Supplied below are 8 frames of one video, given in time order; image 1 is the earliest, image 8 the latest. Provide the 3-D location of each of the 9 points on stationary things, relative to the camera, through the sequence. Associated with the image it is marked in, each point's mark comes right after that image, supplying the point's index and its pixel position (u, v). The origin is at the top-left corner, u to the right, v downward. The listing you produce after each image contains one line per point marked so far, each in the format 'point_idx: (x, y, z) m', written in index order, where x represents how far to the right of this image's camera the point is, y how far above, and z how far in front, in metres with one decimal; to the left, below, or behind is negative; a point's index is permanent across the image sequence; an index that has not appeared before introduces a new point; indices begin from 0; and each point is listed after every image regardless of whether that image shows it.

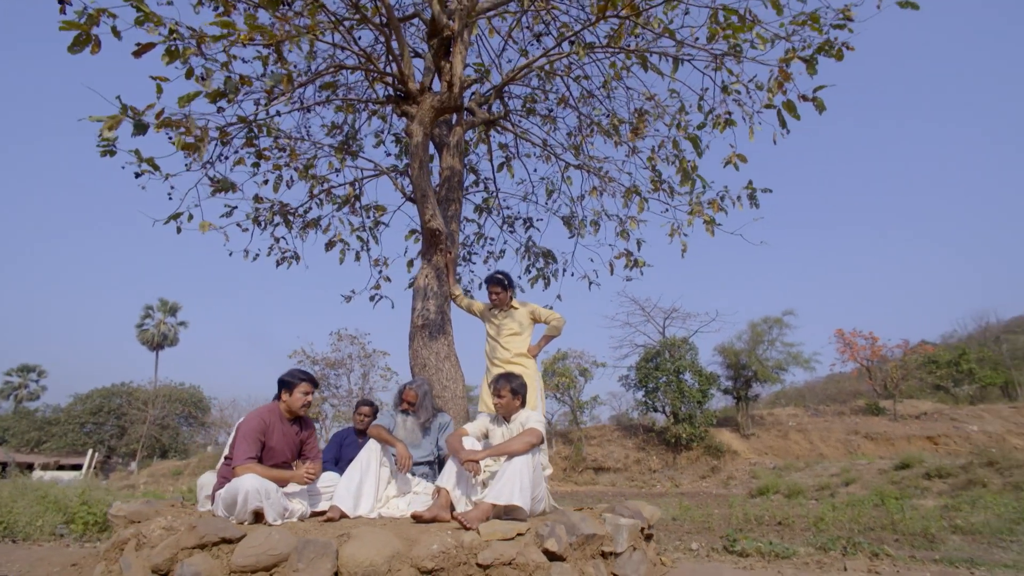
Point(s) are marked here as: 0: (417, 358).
0: (-0.8, -0.6, +5.4) m
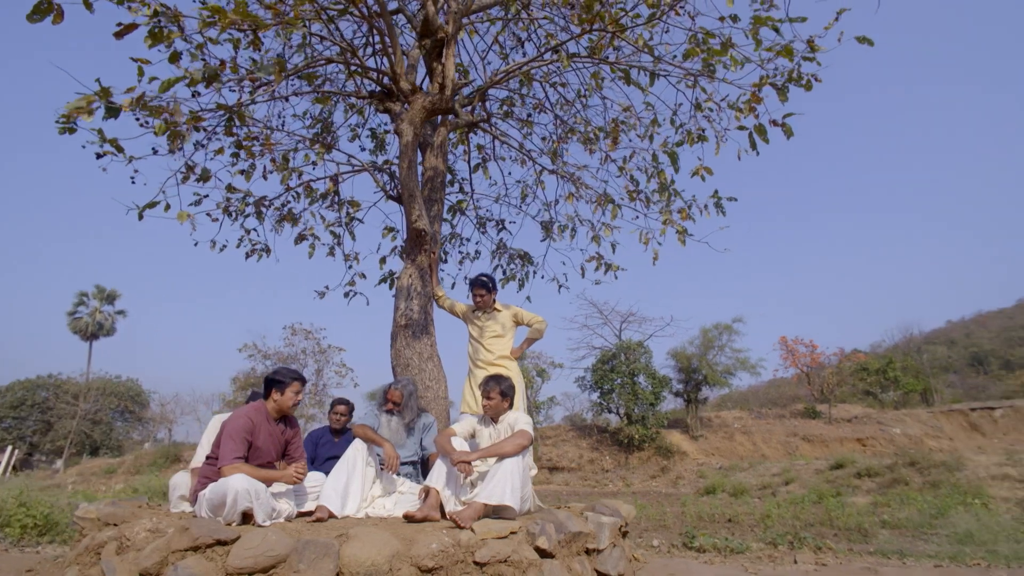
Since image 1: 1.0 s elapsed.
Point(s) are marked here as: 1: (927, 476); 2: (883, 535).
0: (-0.9, -0.6, +5.5) m
1: (+4.8, -2.1, +7.6) m
2: (+3.5, -2.3, +6.4) m
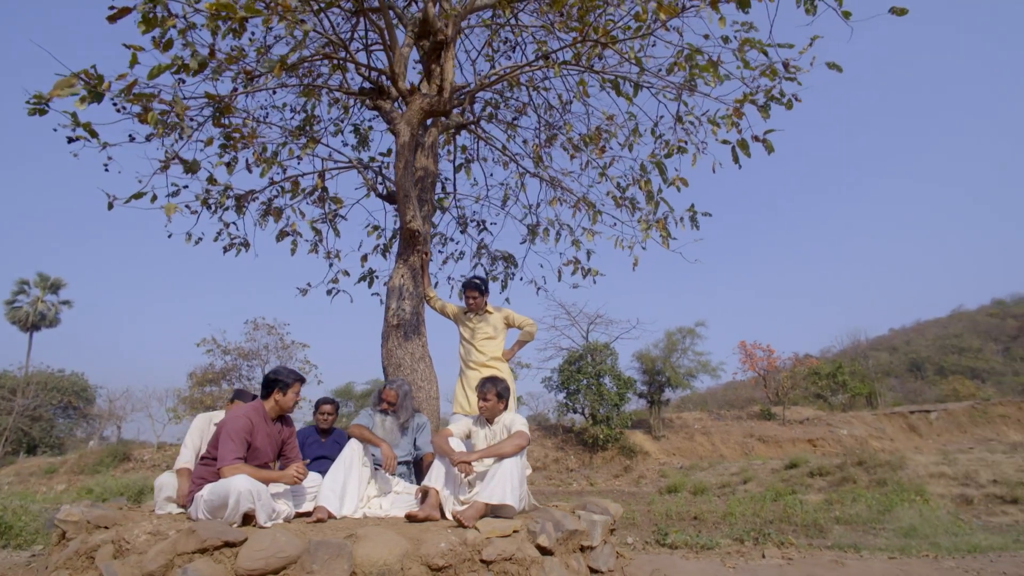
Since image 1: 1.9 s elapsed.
0: (-1.0, -0.6, +5.5) m
1: (+4.4, -2.2, +8.2) m
2: (+3.3, -2.5, +6.8) m
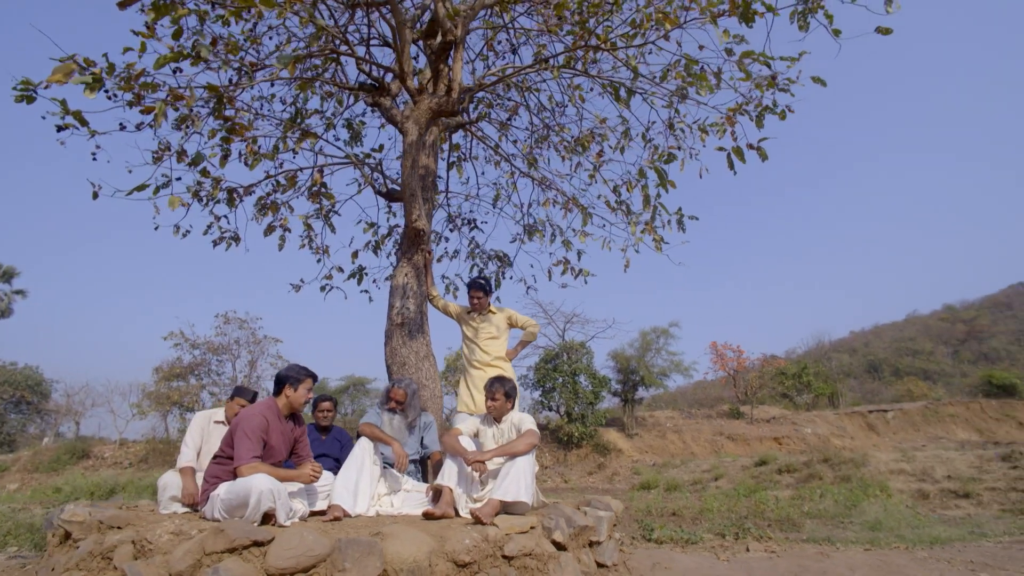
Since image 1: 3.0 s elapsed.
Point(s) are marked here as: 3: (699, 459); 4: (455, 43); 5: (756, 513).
0: (-1.0, -0.6, +5.5) m
1: (+4.2, -2.3, +8.6) m
2: (+3.1, -2.5, +7.2) m
3: (+3.1, -2.7, +10.7) m
4: (-0.5, +2.0, +5.5) m
5: (+2.7, -2.5, +7.6) m
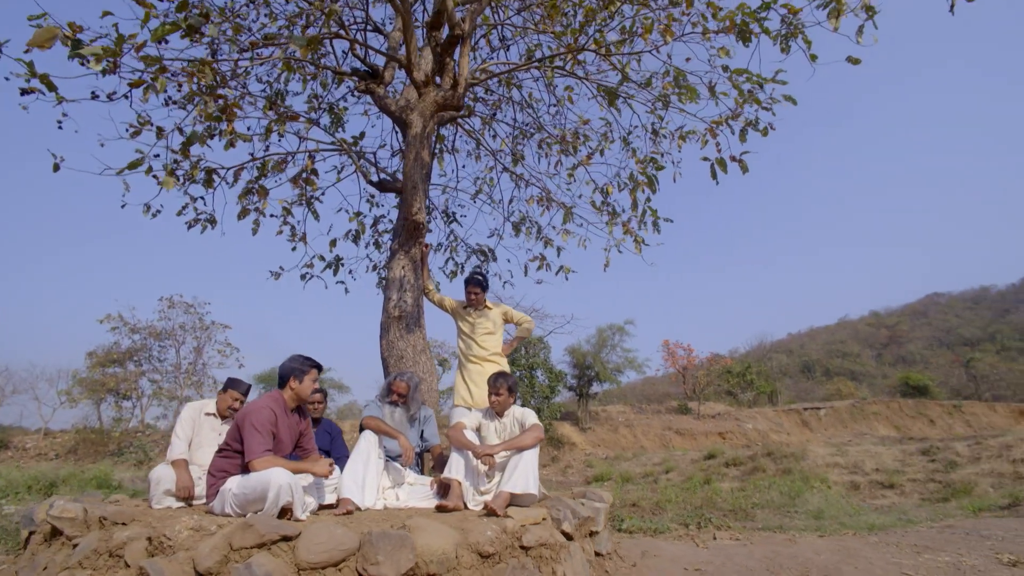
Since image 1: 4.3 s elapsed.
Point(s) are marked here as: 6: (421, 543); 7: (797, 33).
0: (-1.0, -0.5, +5.5) m
1: (+3.7, -2.4, +9.2) m
2: (+2.8, -2.6, +7.7) m
3: (+2.3, -2.7, +11.2) m
4: (-0.4, +2.0, +5.5) m
5: (+2.3, -2.5, +8.0) m
6: (-0.5, -1.4, +3.8) m
7: (+2.6, +2.3, +6.2) m
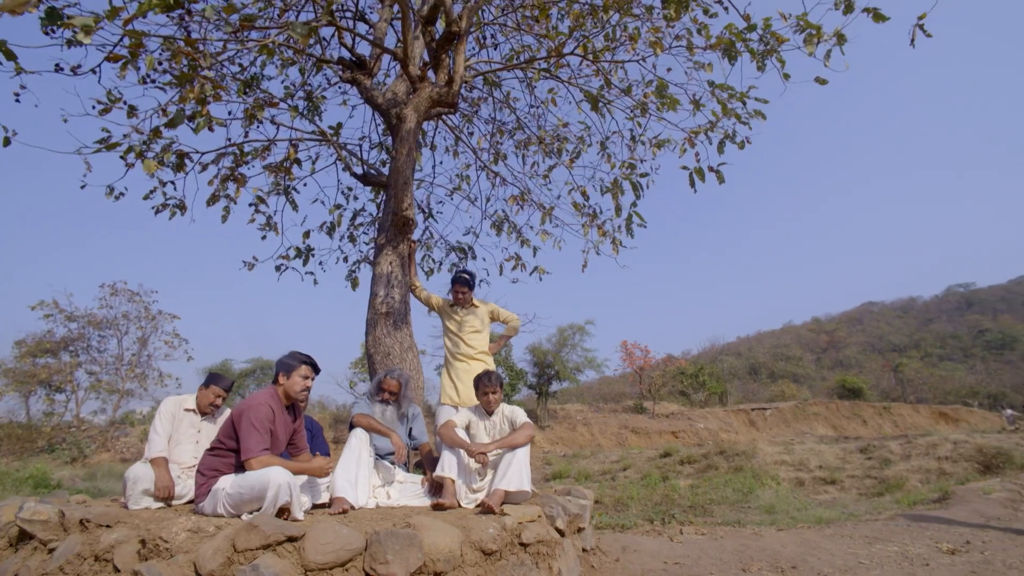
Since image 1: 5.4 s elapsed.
0: (-1.1, -0.5, +5.4) m
1: (+3.1, -2.5, +9.6) m
2: (+2.4, -2.6, +8.0) m
3: (+1.6, -2.7, +11.4) m
4: (-0.4, +2.0, +5.5) m
5: (+1.9, -2.6, +8.2) m
6: (-0.5, -1.4, +3.8) m
7: (+2.5, +2.3, +6.4) m
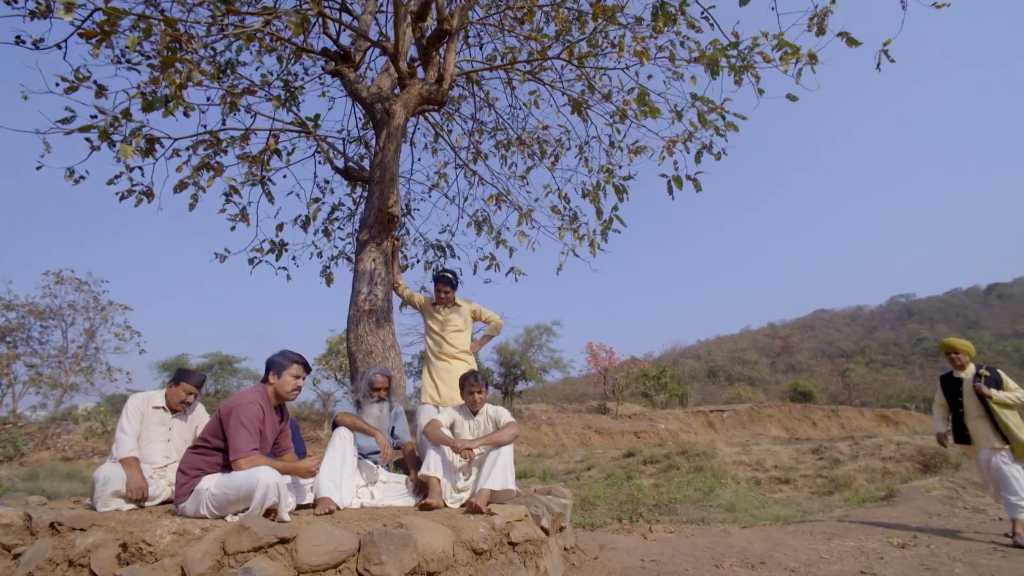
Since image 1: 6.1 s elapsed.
0: (-1.2, -0.4, +5.3) m
1: (+2.6, -2.5, +9.8) m
2: (+2.0, -2.7, +8.1) m
3: (+0.9, -2.7, +11.5) m
4: (-0.5, +2.1, +5.4) m
5: (+1.5, -2.6, +8.3) m
6: (-0.5, -1.4, +3.7) m
7: (+2.3, +2.2, +6.6) m
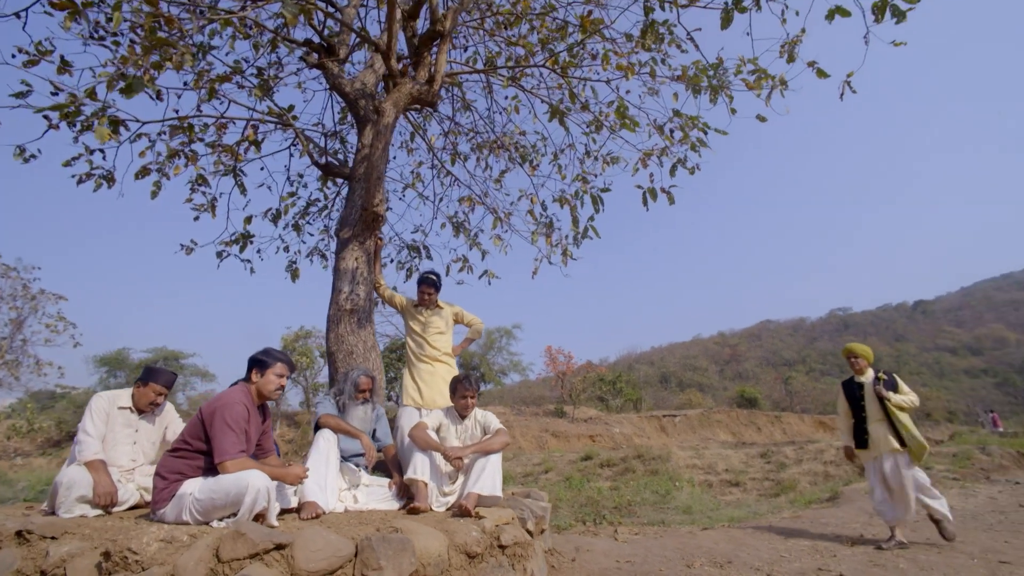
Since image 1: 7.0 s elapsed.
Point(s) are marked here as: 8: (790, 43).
0: (-1.3, -0.4, +5.1) m
1: (+2.0, -2.6, +10.0) m
2: (+1.6, -2.7, +8.2) m
3: (+0.2, -2.8, +11.5) m
4: (-0.6, +2.1, +5.3) m
5: (+1.0, -2.7, +8.4) m
6: (-0.5, -1.4, +3.6) m
7: (+2.1, +2.1, +6.8) m
8: (+2.8, +2.5, +6.8) m
